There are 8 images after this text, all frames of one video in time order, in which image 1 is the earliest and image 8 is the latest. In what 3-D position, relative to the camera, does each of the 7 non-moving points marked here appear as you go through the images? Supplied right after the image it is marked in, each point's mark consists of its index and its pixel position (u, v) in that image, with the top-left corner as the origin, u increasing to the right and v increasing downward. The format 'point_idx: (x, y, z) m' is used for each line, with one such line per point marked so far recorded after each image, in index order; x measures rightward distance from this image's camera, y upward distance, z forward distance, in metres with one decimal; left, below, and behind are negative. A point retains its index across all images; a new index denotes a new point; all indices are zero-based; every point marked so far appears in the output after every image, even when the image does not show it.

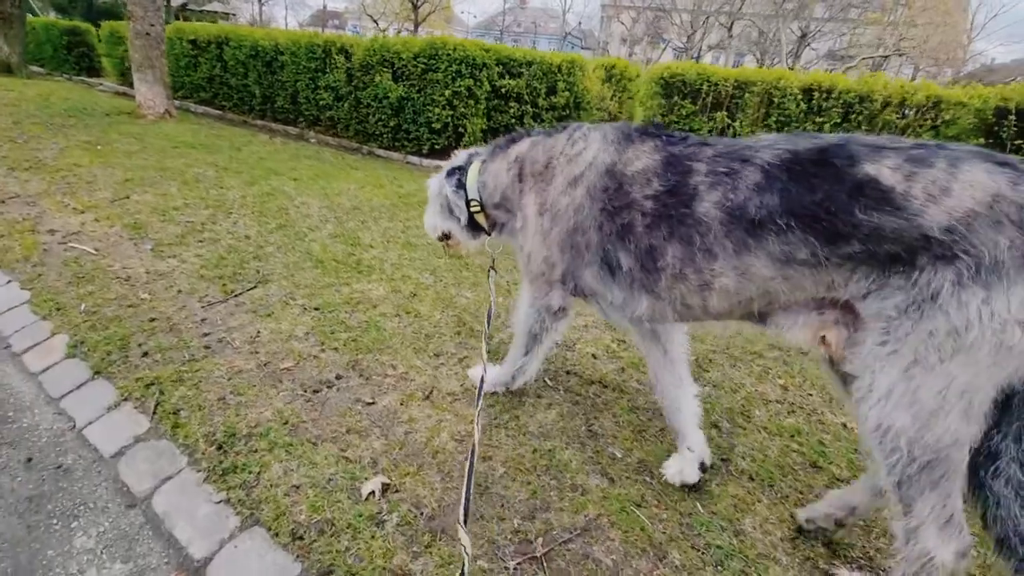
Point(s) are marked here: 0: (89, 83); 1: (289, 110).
0: (-10.4, +5.1, +12.4) m
1: (-3.8, +3.0, +8.5) m
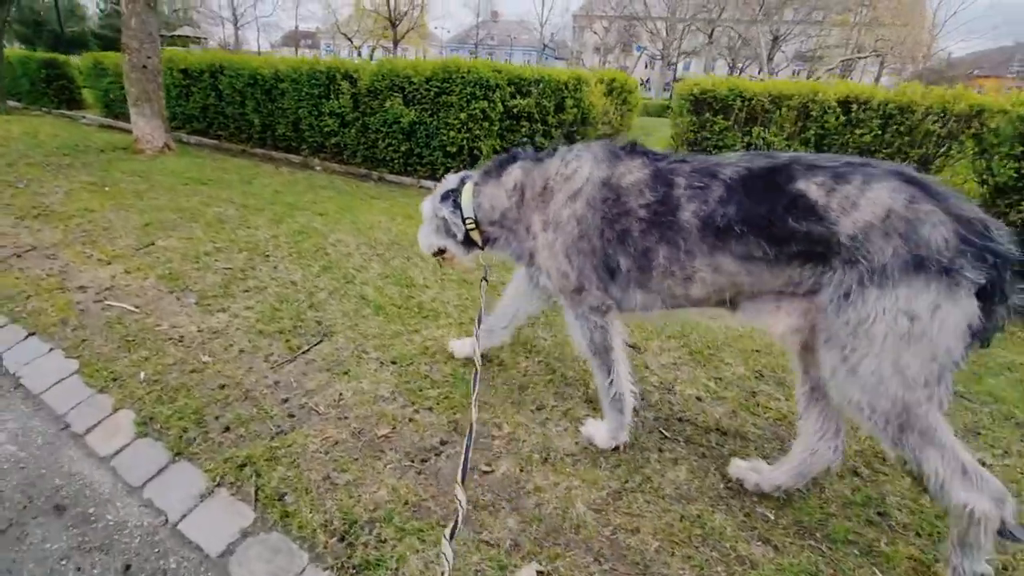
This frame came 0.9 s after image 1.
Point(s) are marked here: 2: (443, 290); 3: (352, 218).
0: (-10.5, +4.1, +12.0) m
1: (-3.6, +2.5, +8.3) m
2: (-0.5, 0.0, +3.4) m
3: (-1.5, +0.7, +4.9) m
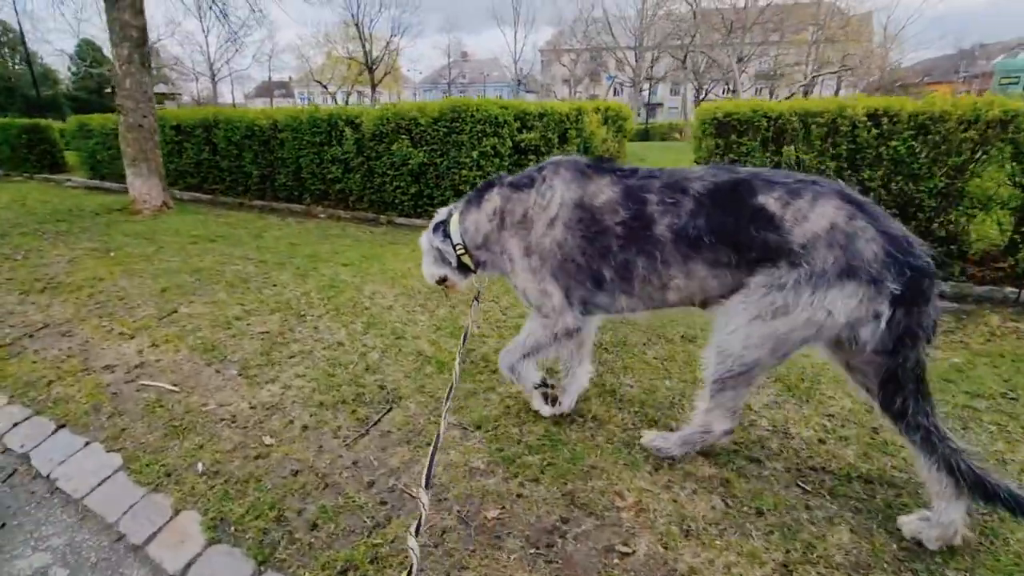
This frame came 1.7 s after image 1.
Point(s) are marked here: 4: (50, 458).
0: (-10.6, +2.5, +11.7) m
1: (-3.5, +1.6, +8.1) m
2: (-0.1, -0.3, +3.2) m
3: (-1.2, +0.2, +4.7) m
4: (-2.2, -0.8, +2.4) m
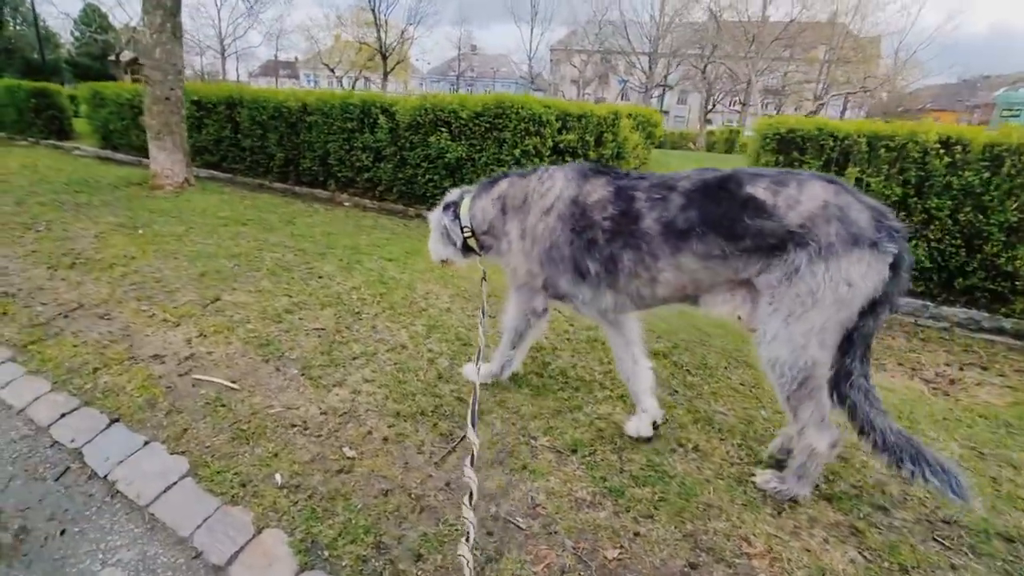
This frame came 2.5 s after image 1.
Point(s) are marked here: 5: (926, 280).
0: (-10.1, +3.2, +11.3) m
1: (-3.1, +1.8, +7.9) m
2: (+0.4, -0.4, +3.0) m
3: (-0.8, +0.2, +4.5) m
4: (-1.8, -0.7, +2.2) m
5: (+3.7, +0.1, +4.5) m
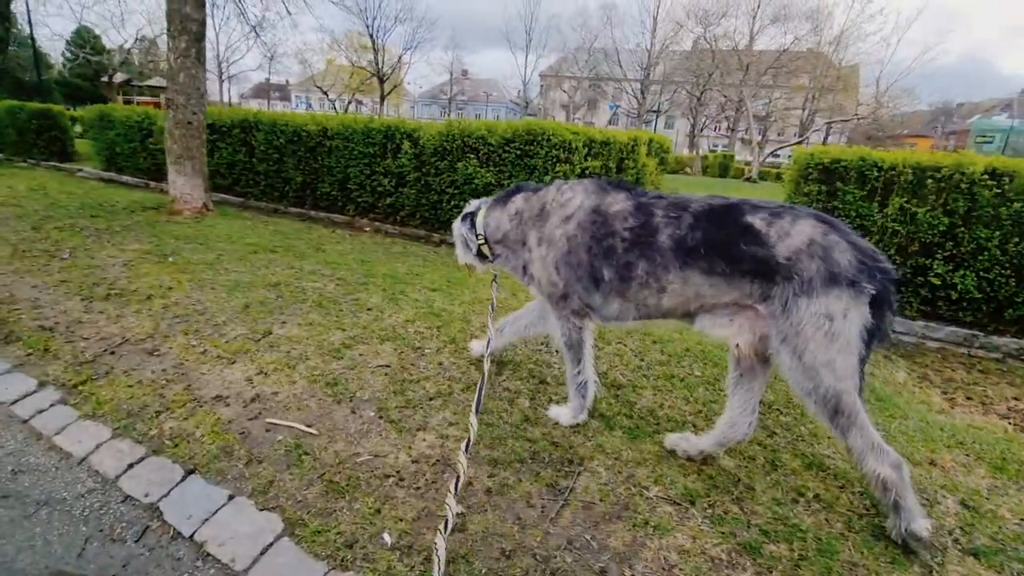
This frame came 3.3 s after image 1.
0: (-9.9, +2.6, +11.1) m
1: (-2.7, +1.4, +7.8) m
2: (+0.8, -0.6, +2.9) m
3: (-0.3, 0.0, +4.4) m
4: (-1.3, -0.9, +2.0) m
5: (+4.1, -0.2, +4.5) m
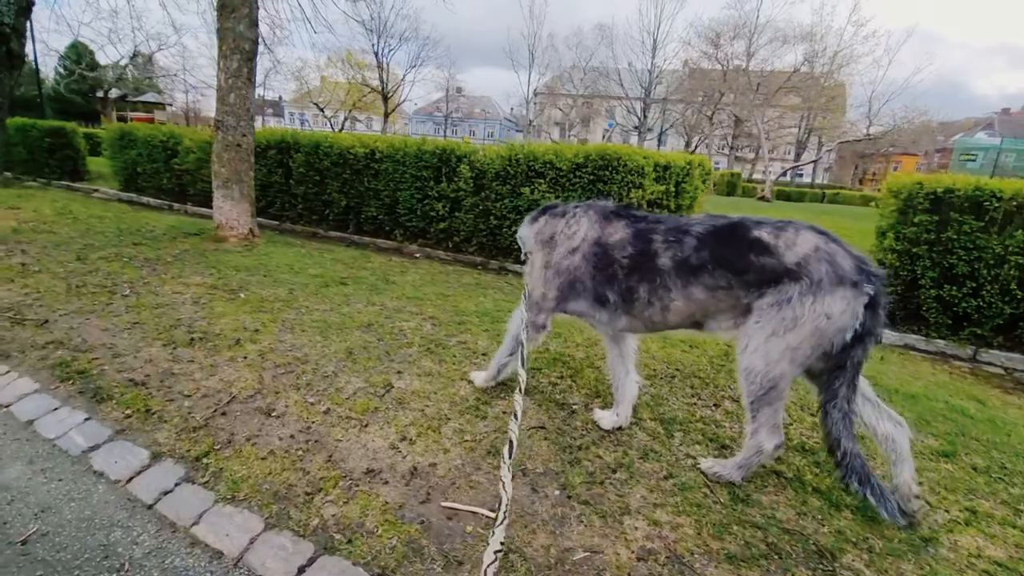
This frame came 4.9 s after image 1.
0: (-9.1, +2.1, +10.7) m
1: (-1.9, +1.0, +7.5) m
2: (+1.8, -0.9, +2.6) m
3: (+0.6, -0.4, +4.0) m
4: (-0.4, -1.2, +1.7) m
5: (+5.0, -0.5, +4.2) m
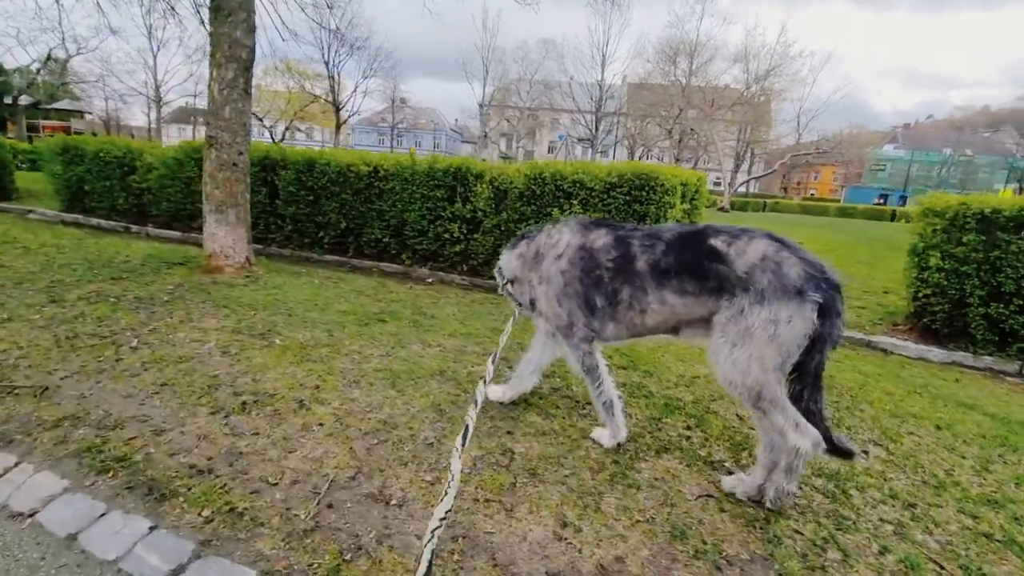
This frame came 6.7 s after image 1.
0: (-9.2, +1.4, +9.3) m
1: (-1.7, +0.6, +6.9) m
2: (+2.5, -1.0, +2.4) m
3: (+1.2, -0.6, +3.7) m
4: (+0.5, -1.4, +1.3) m
5: (+5.6, -0.6, +4.4) m
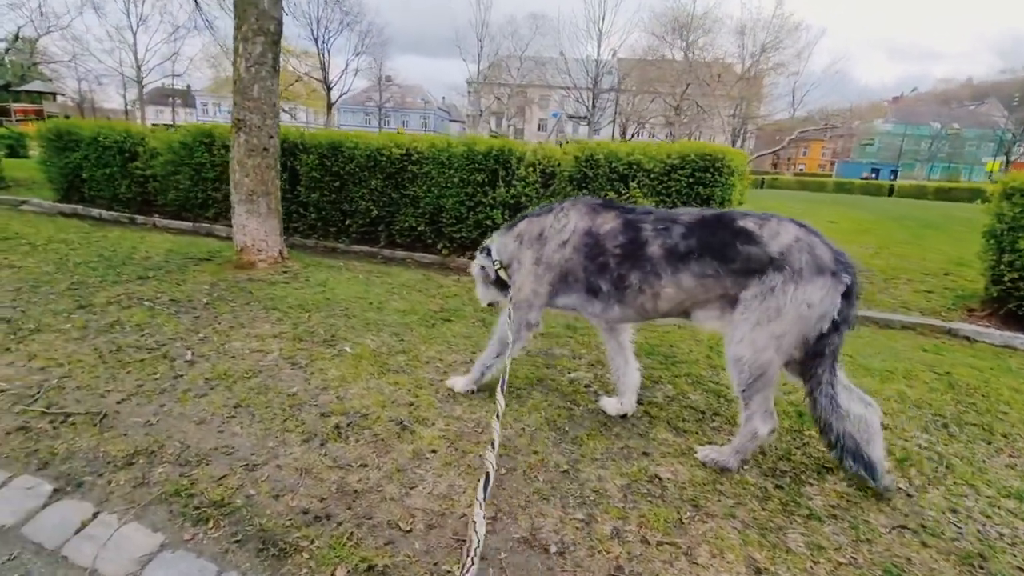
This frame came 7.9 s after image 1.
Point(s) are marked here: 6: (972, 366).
0: (-8.7, +1.5, +8.7) m
1: (-1.1, +0.7, +6.5) m
2: (+3.2, -1.0, +2.2) m
3: (+1.8, -0.6, +3.4) m
4: (+1.3, -1.5, +1.0) m
5: (+6.2, -0.5, +4.2) m
6: (+3.5, -0.6, +3.8) m
